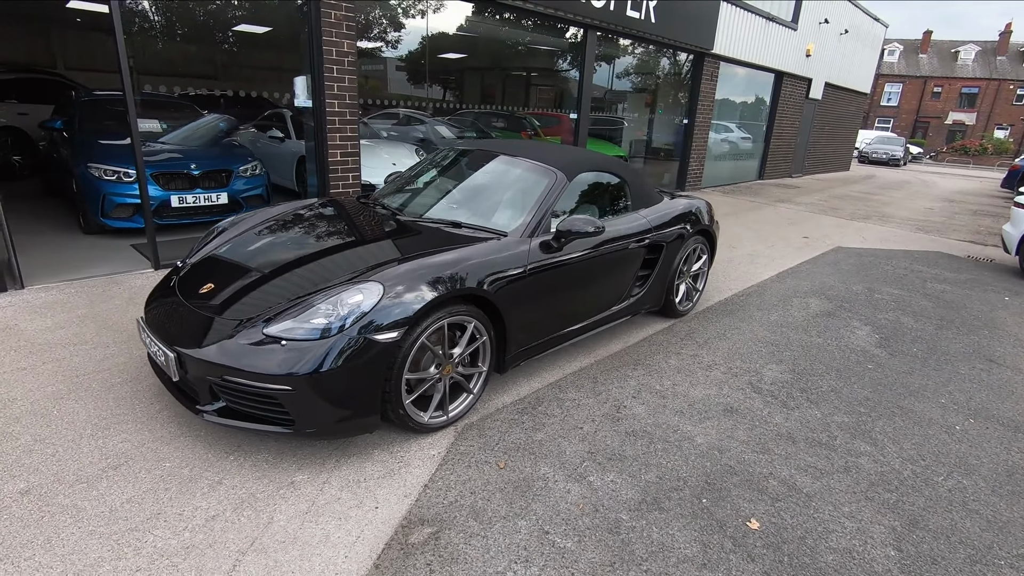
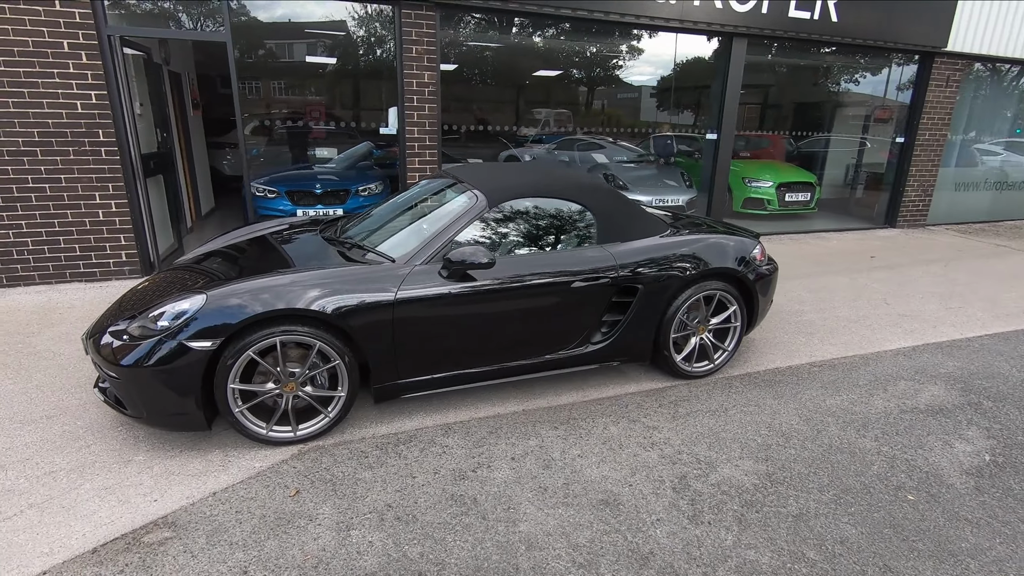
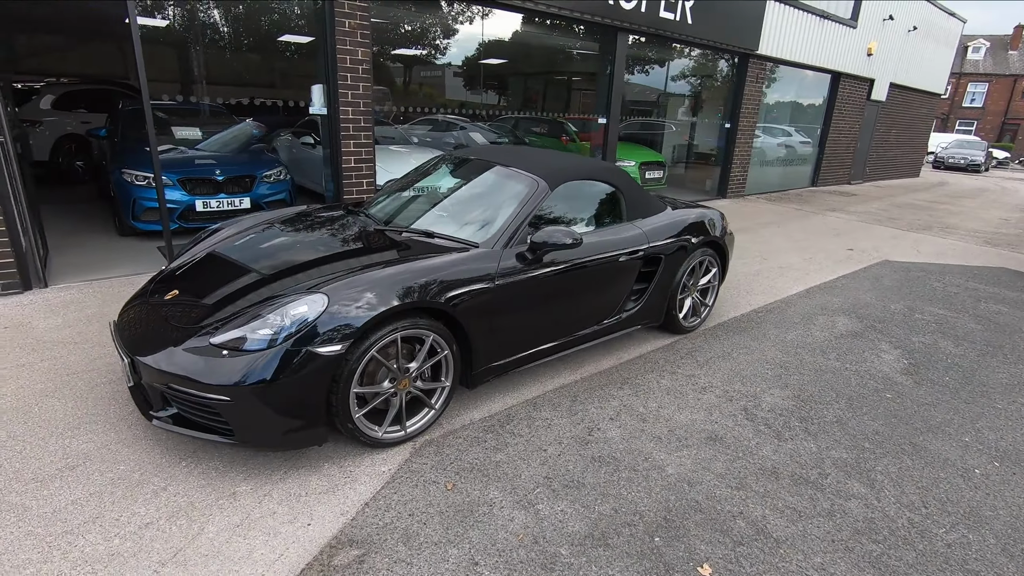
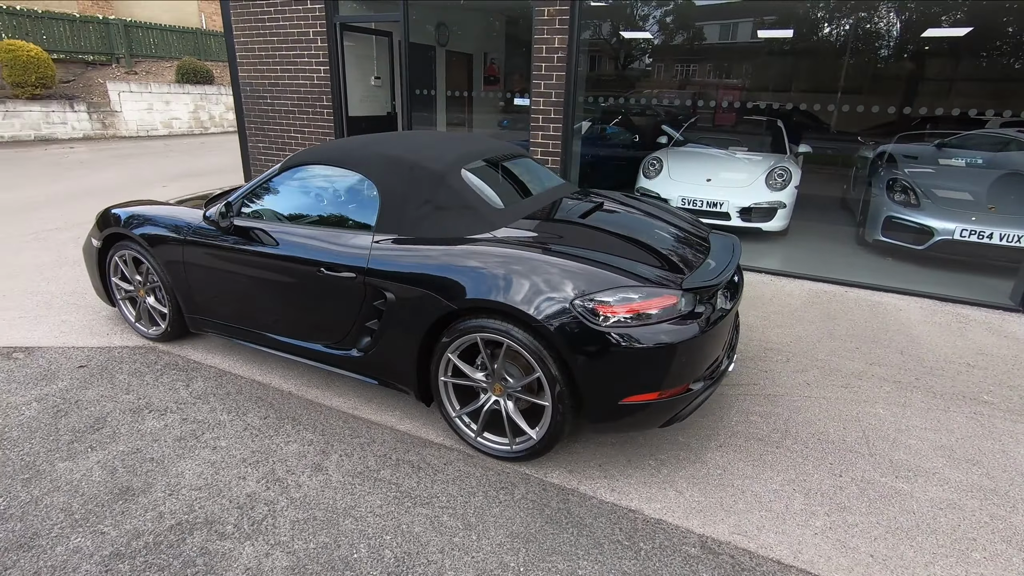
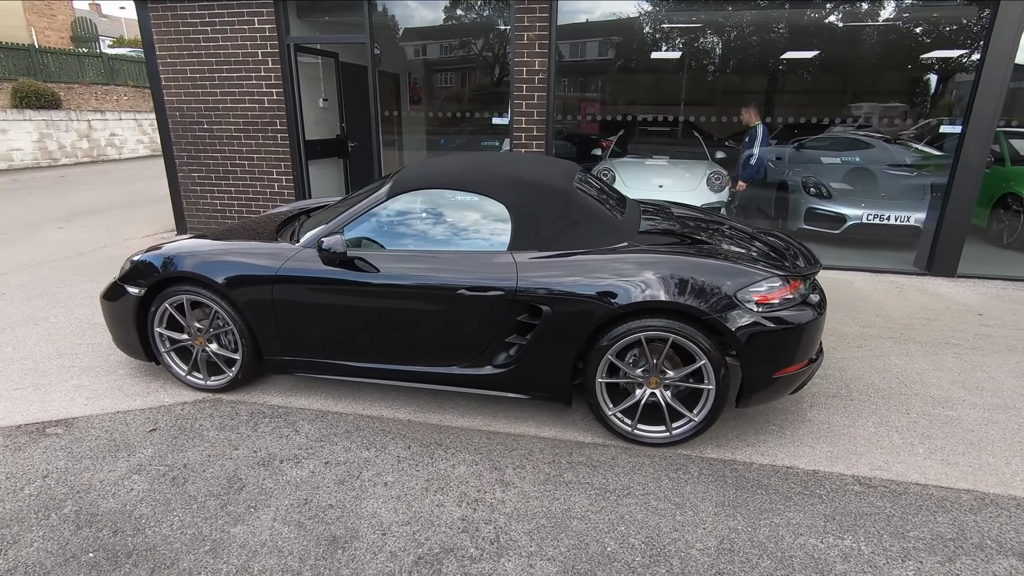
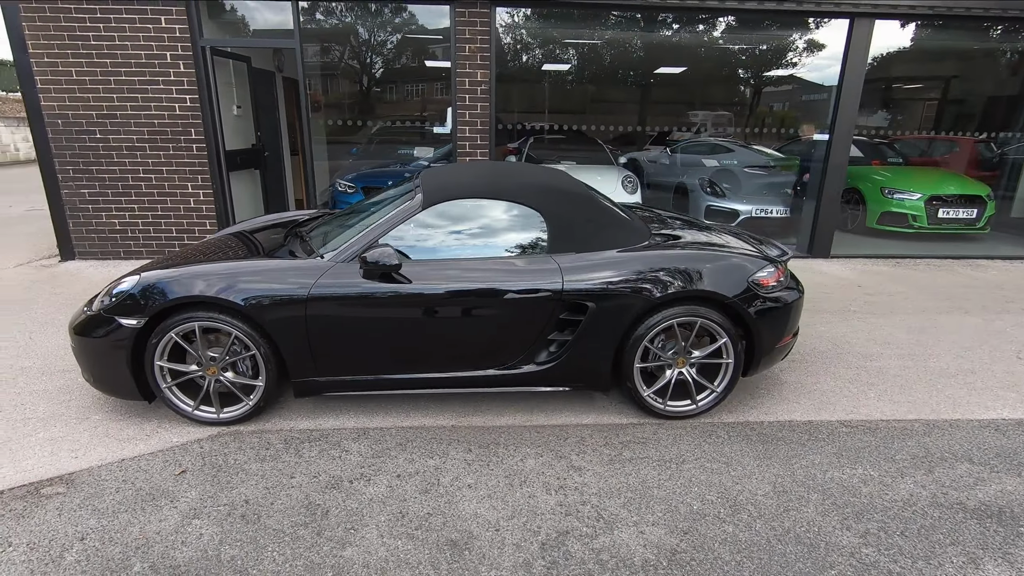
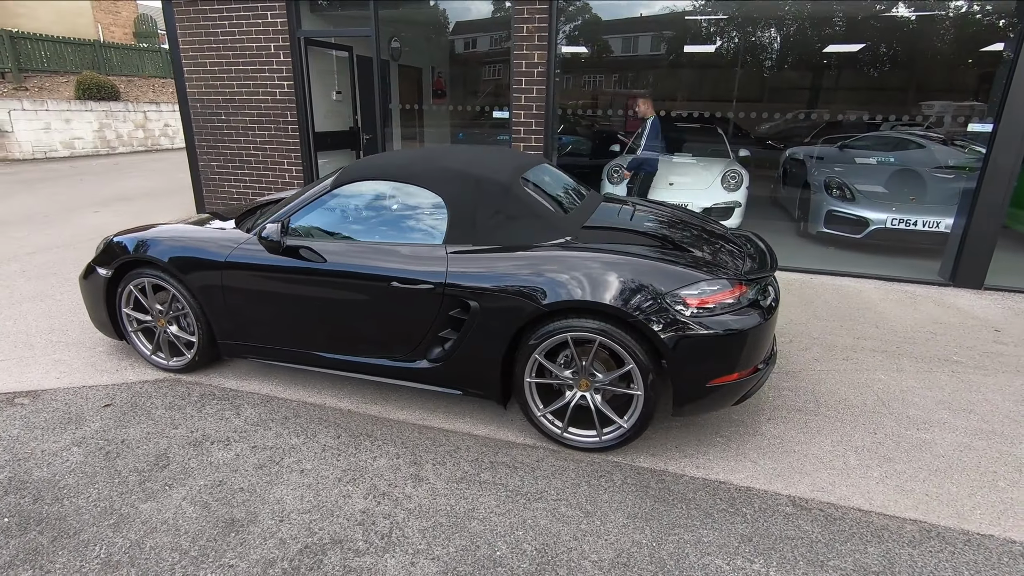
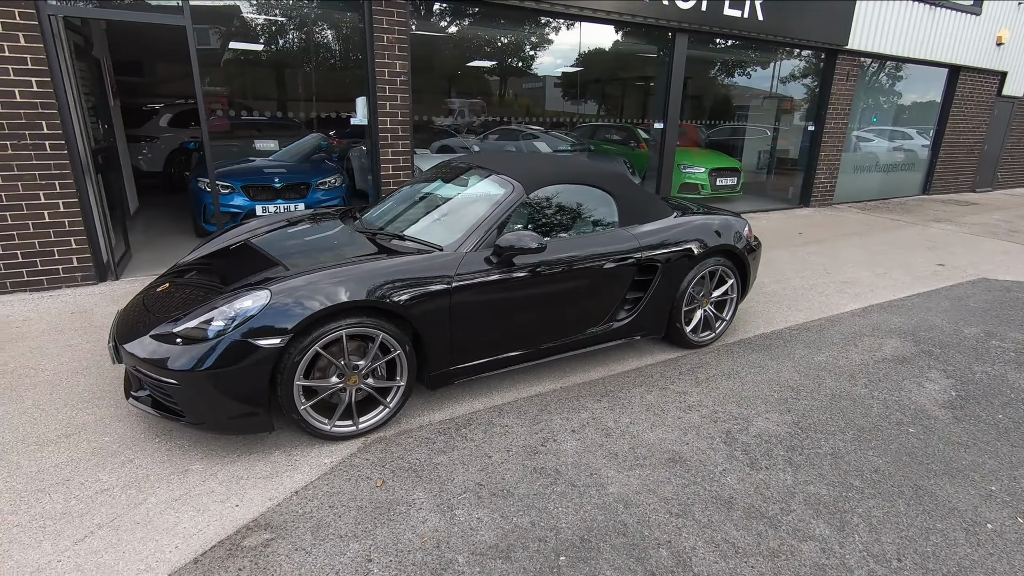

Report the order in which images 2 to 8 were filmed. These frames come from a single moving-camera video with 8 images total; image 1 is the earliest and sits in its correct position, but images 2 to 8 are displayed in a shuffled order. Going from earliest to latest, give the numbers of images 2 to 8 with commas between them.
3, 8, 2, 6, 5, 7, 4
